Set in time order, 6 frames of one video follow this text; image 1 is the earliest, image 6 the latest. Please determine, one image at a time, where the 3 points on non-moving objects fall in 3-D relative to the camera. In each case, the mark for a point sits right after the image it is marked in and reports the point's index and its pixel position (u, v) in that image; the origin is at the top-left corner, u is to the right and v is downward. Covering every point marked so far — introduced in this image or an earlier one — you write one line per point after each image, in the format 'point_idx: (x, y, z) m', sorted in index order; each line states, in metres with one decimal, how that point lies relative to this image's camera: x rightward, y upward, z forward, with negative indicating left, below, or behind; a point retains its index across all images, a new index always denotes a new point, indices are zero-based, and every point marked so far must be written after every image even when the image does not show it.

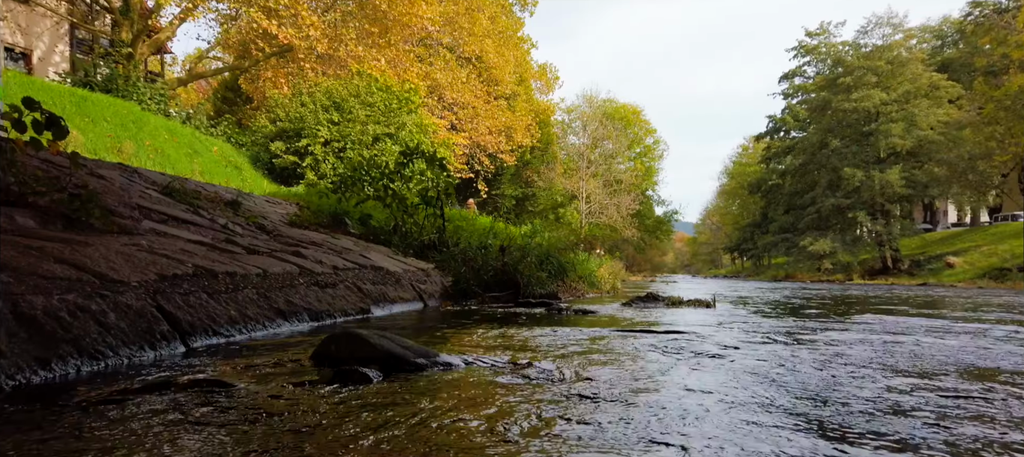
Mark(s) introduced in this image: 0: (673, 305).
0: (+3.7, -1.7, +17.6) m
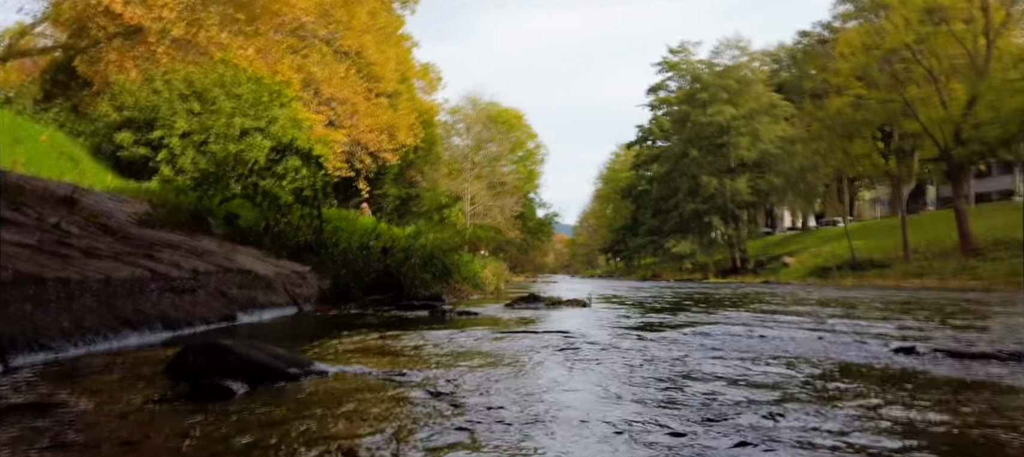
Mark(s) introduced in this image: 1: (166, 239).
0: (+1.0, -1.8, +17.7) m
1: (-4.6, -0.1, +10.2) m
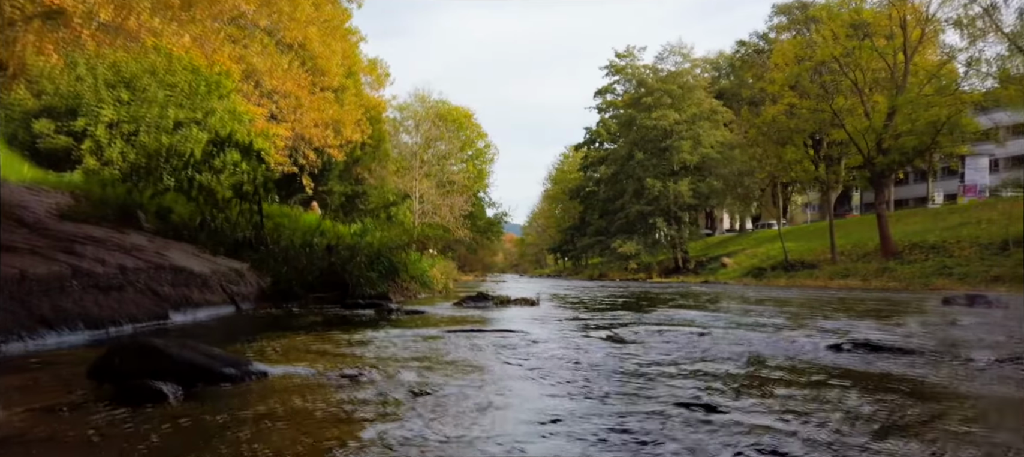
0: (-0.3, -1.7, +17.6) m
1: (-5.3, -0.1, +9.7) m
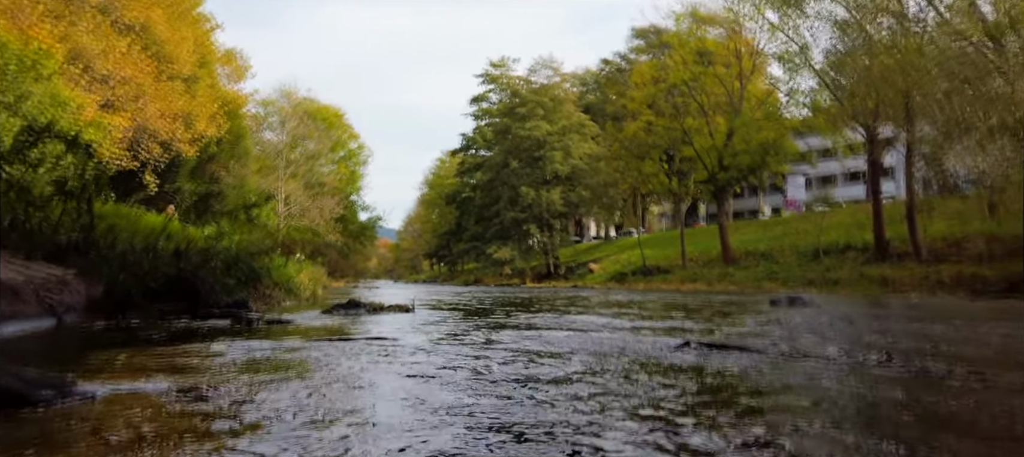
0: (-3.4, -1.9, +18.6) m
1: (-7.1, -0.2, +10.0) m
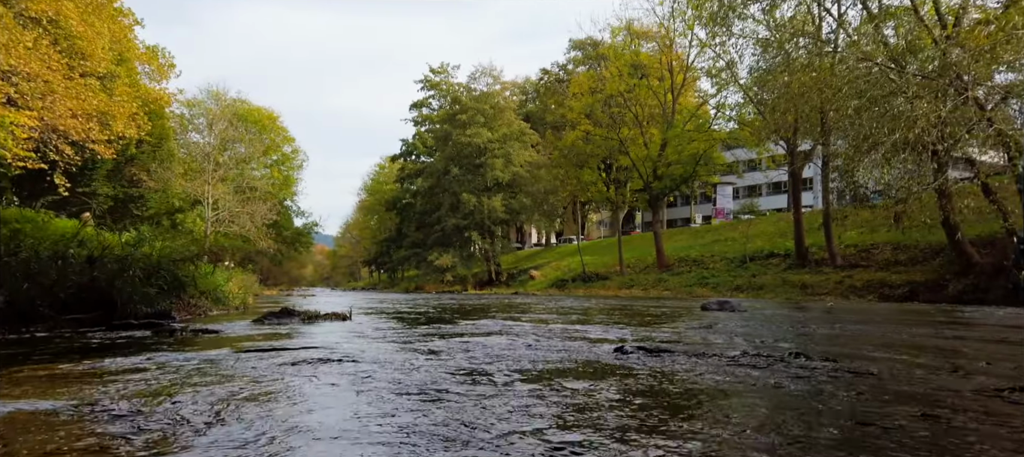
0: (-5.0, -2.1, +18.8) m
1: (-8.0, -0.3, +10.0) m
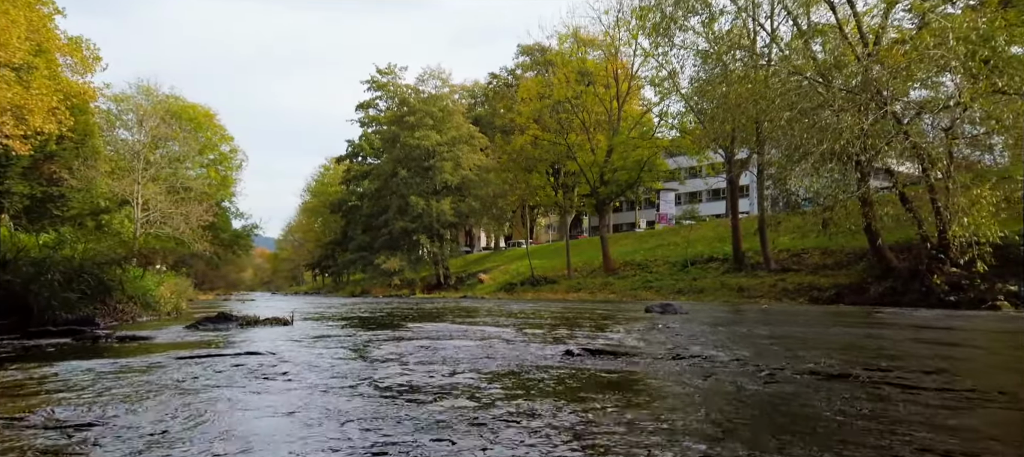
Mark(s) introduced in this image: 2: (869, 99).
0: (-6.3, -2.2, +18.8) m
1: (-8.8, -0.4, +9.8) m
2: (+6.3, +2.3, +13.4) m
